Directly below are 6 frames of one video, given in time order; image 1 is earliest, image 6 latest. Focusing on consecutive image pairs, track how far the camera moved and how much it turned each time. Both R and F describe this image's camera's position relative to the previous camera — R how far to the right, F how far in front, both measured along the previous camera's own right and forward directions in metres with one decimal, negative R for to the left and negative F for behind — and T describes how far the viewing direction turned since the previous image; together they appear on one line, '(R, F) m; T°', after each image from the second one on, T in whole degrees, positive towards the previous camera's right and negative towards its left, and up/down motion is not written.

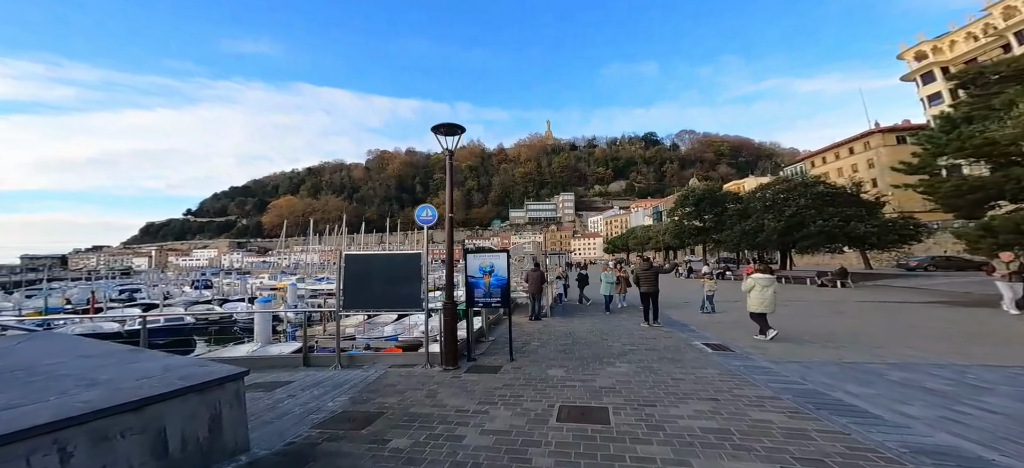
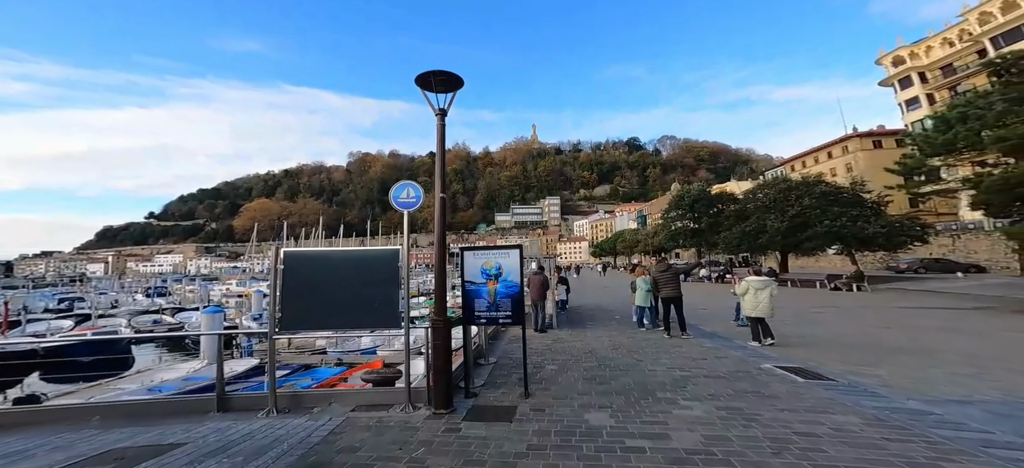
(-0.4, +1.9) m; +3°
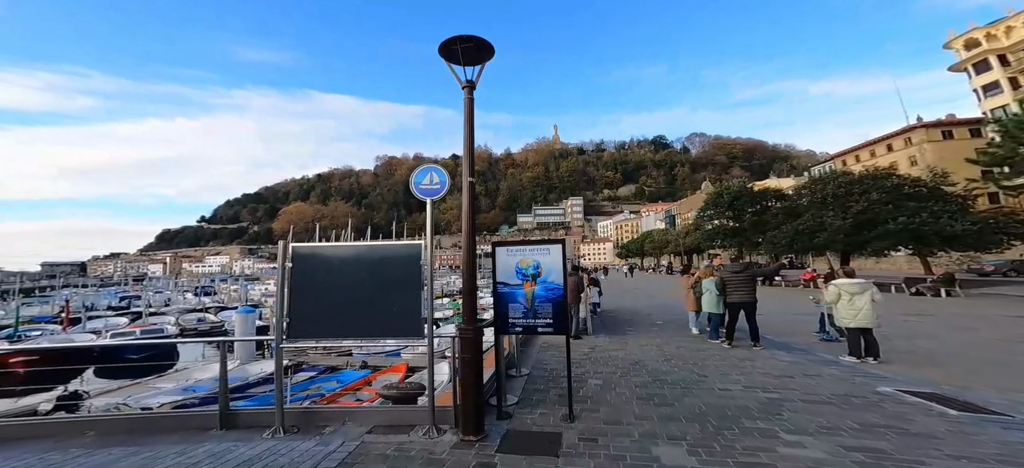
(-0.2, +0.8) m; -4°
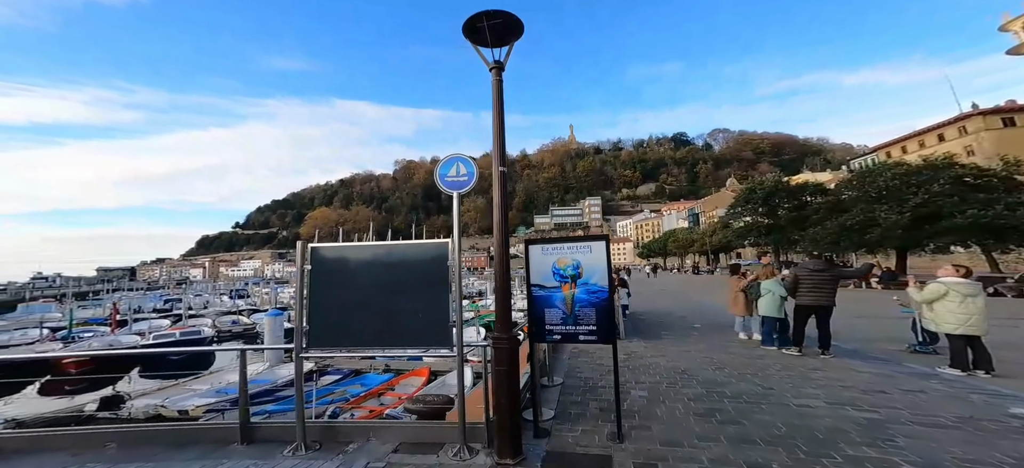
(-0.2, +0.5) m; -2°
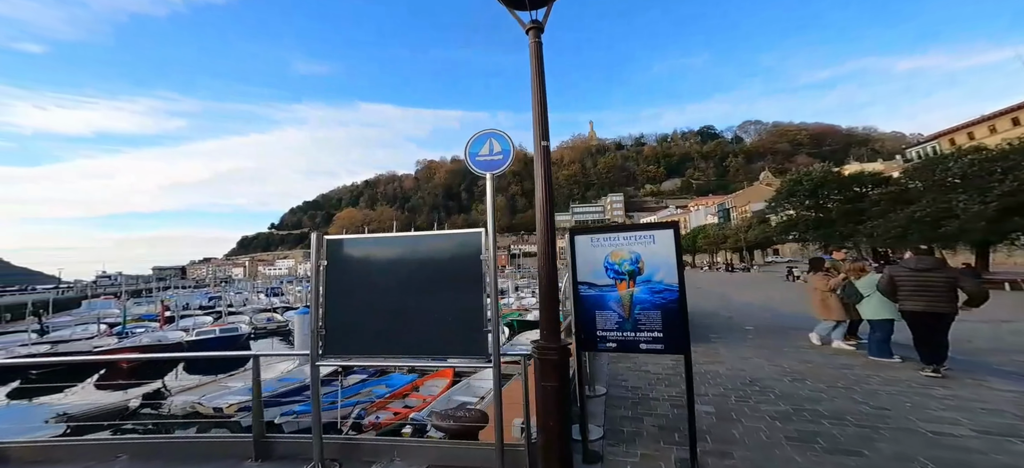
(-0.2, +0.7) m; -3°
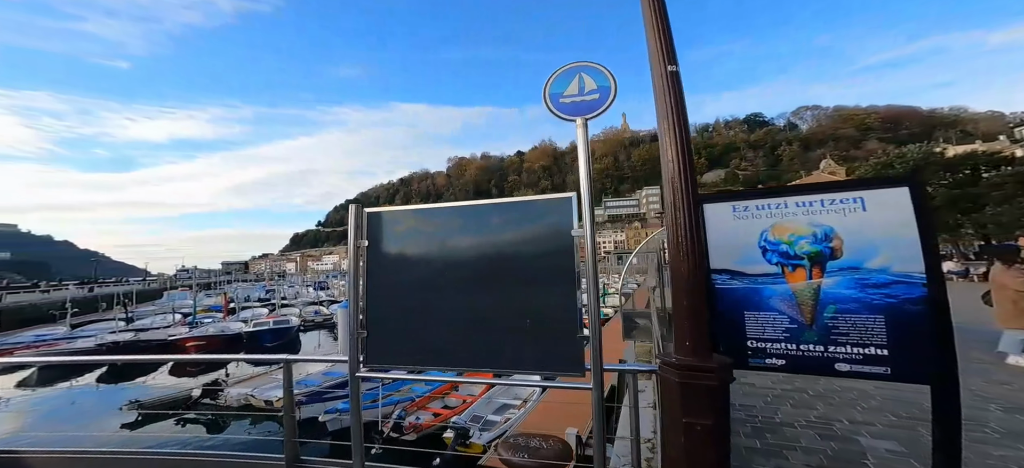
(-0.6, +1.1) m; -5°
